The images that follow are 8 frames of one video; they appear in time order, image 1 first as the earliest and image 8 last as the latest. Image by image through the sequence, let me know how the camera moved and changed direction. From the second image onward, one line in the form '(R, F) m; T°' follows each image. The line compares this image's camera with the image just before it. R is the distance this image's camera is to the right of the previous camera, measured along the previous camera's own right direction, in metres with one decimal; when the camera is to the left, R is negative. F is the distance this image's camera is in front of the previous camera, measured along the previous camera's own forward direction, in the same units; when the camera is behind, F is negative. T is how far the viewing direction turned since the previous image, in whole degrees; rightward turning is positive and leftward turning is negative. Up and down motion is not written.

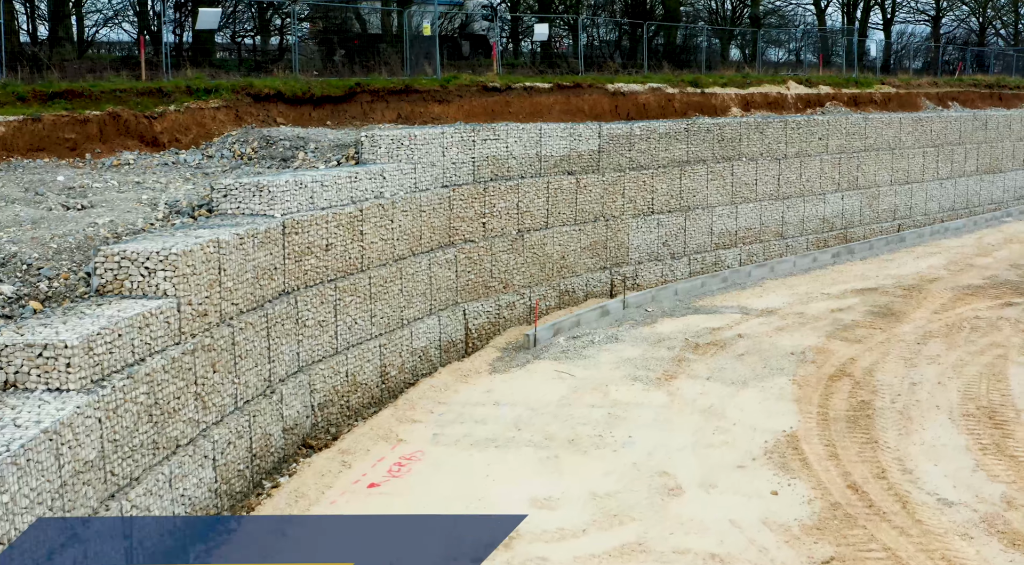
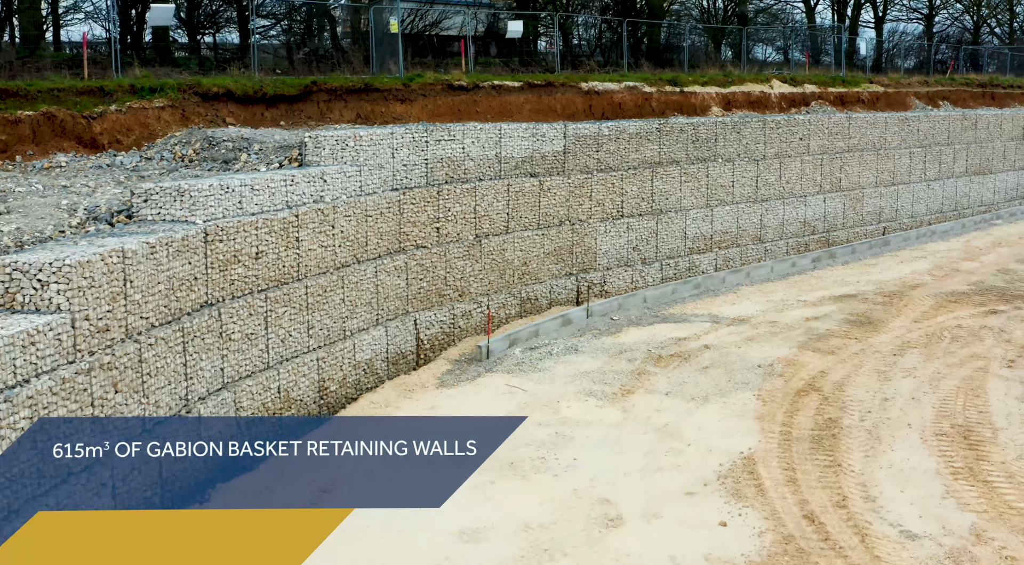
(+0.6, +0.8) m; 0°
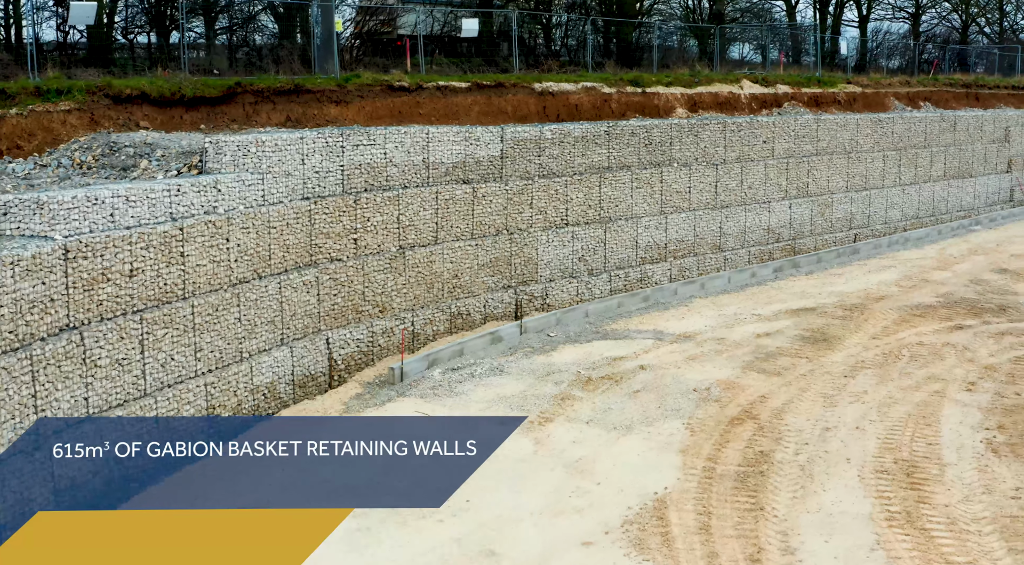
(+1.0, +1.0) m; 0°
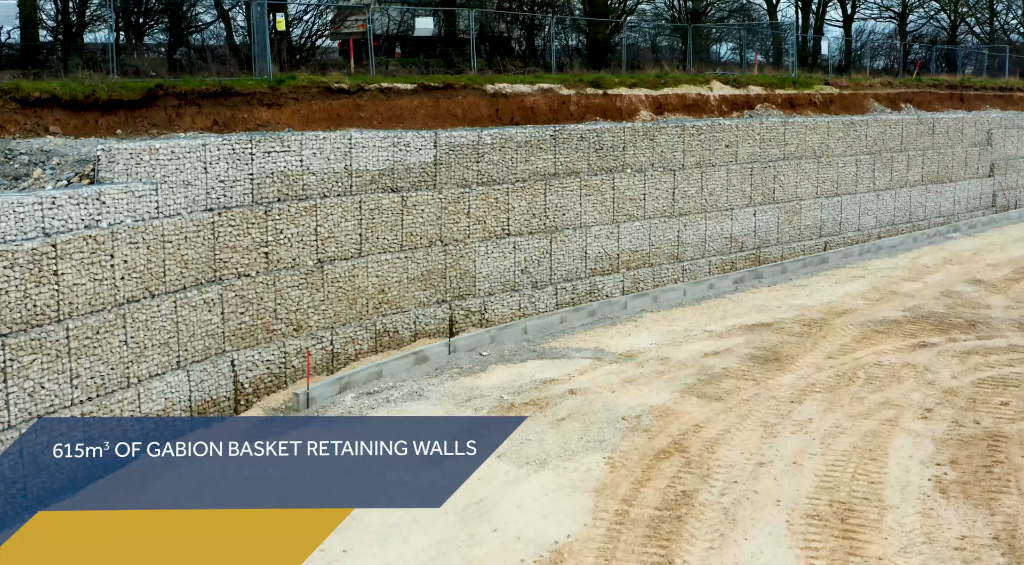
(+0.9, +1.0) m; 0°
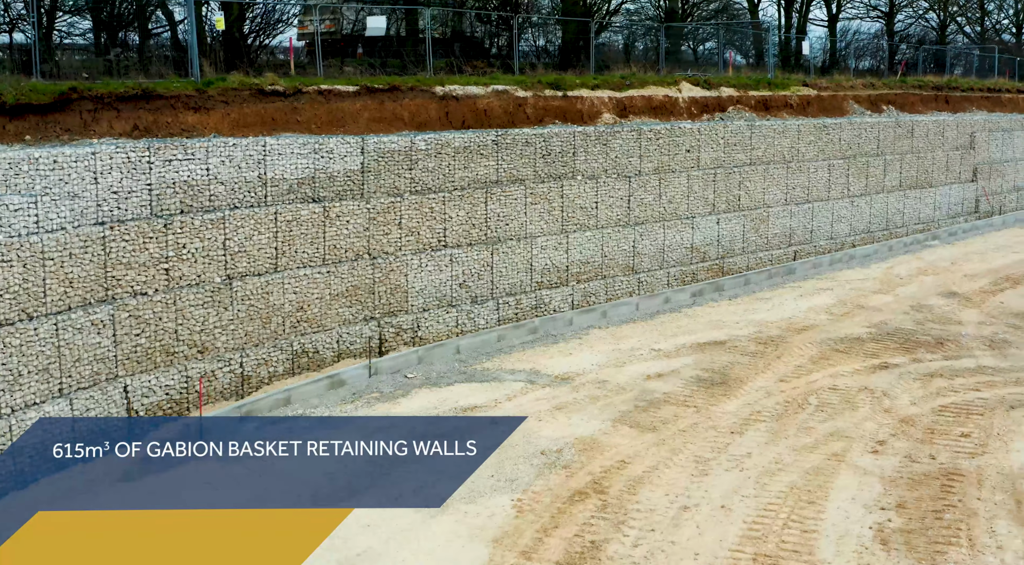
(+0.9, +1.0) m; 0°
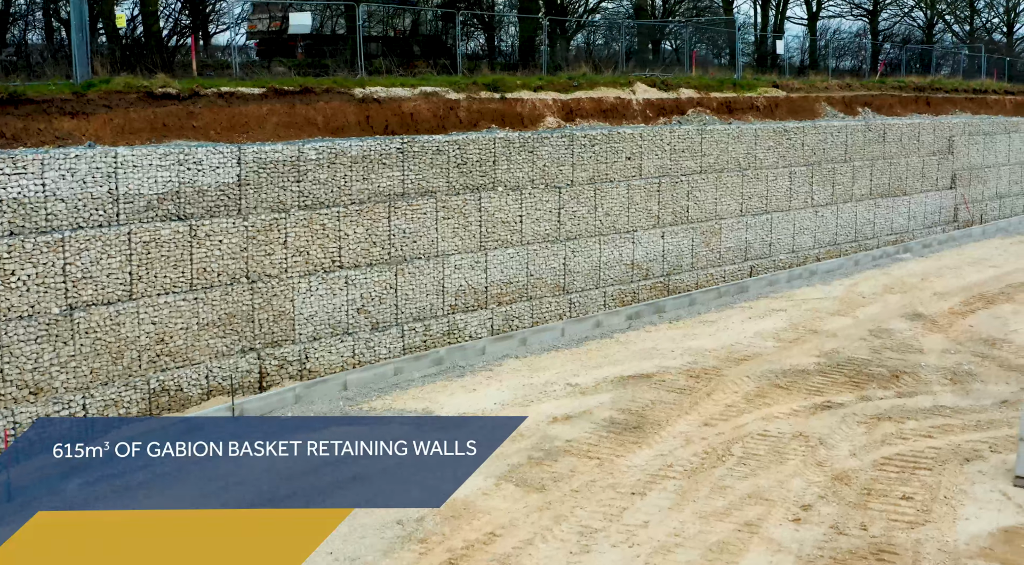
(+1.2, +1.5) m; 0°
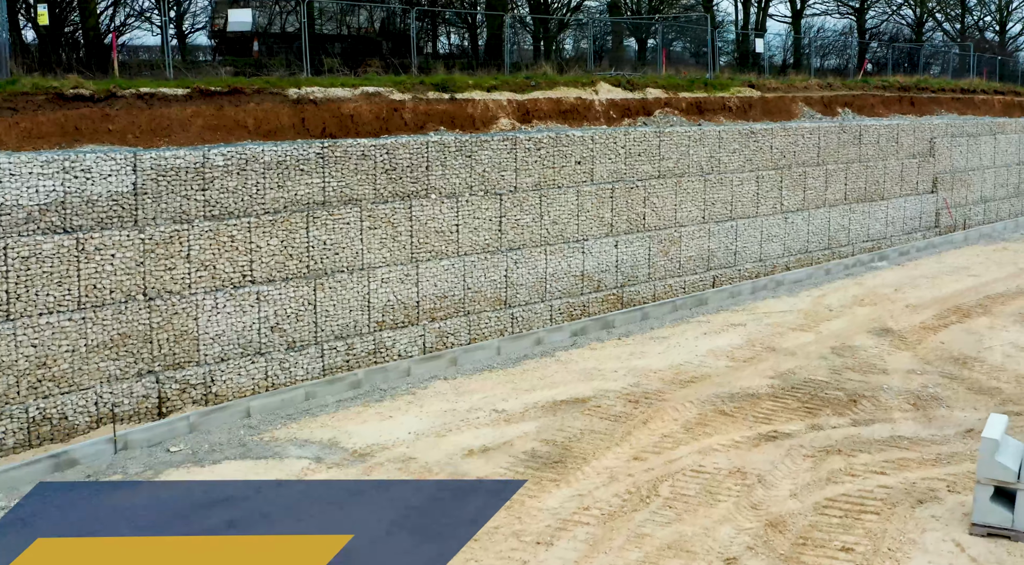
(+0.8, +1.0) m; 0°
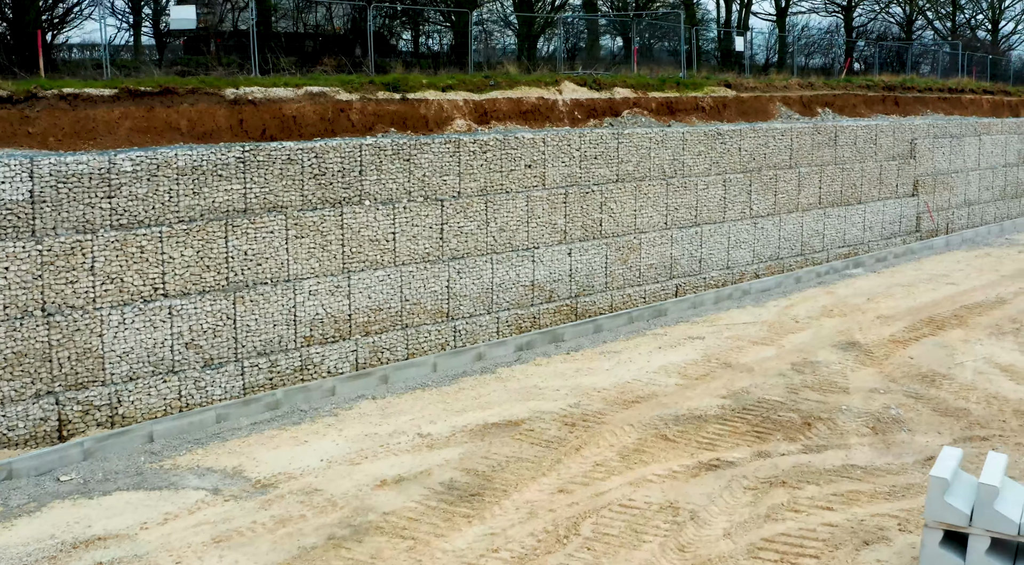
(+0.7, +0.8) m; 0°
